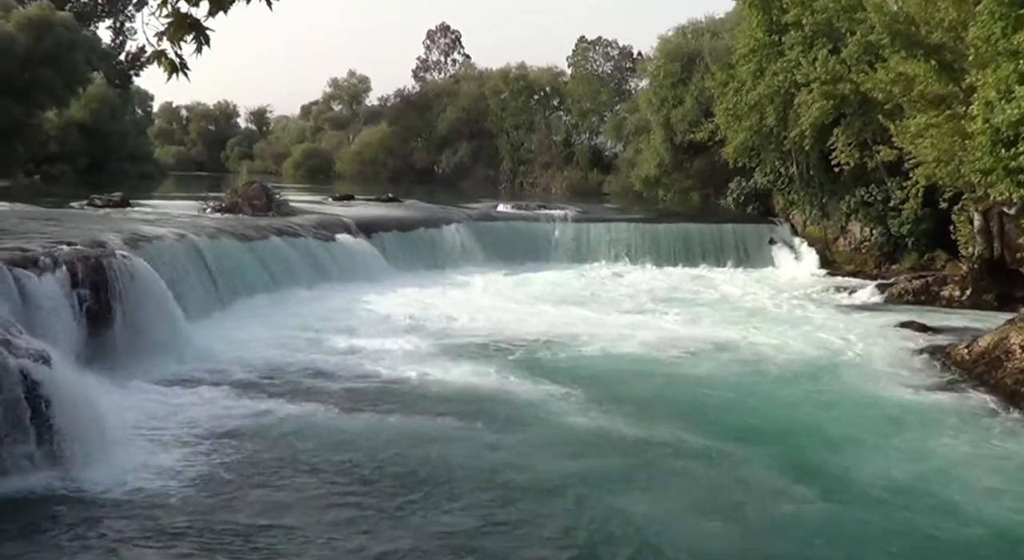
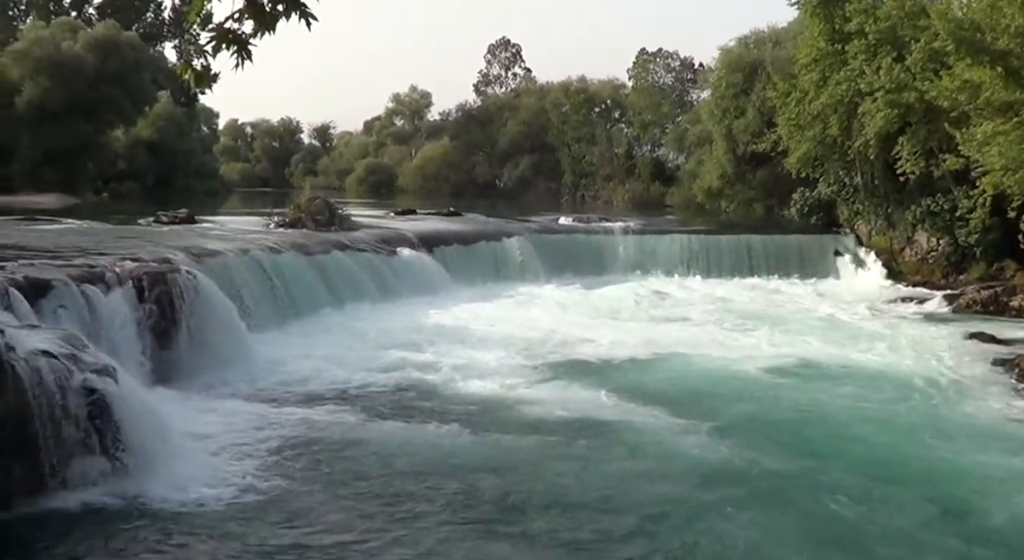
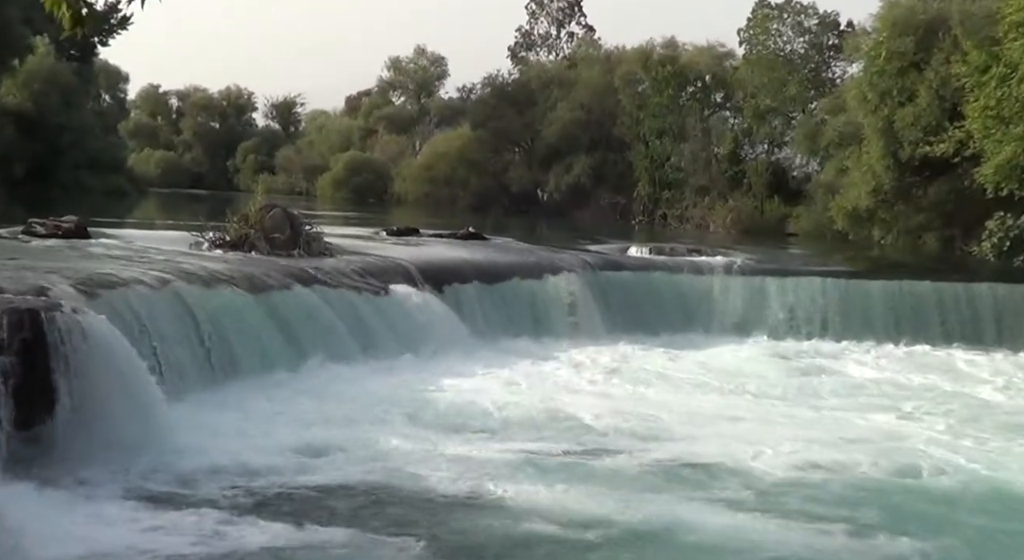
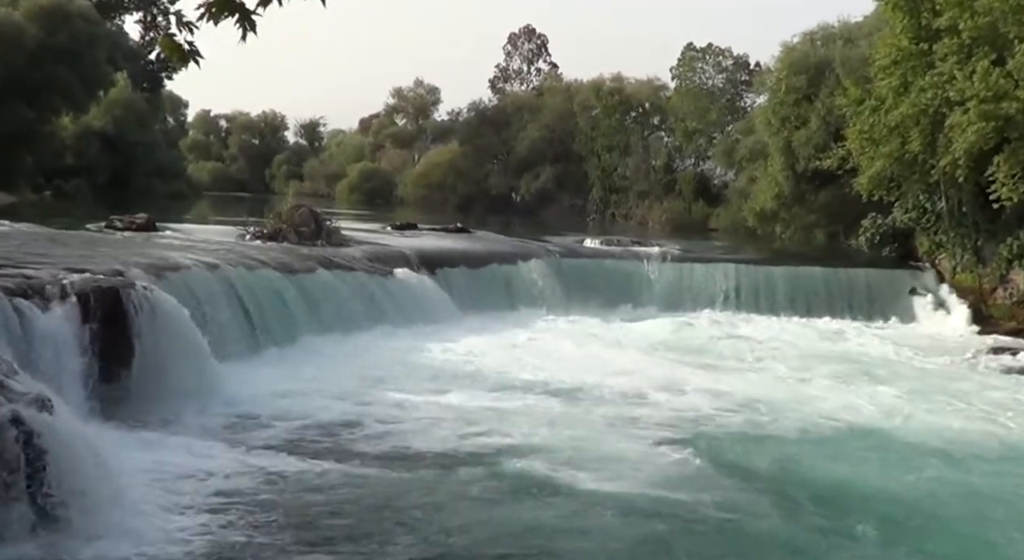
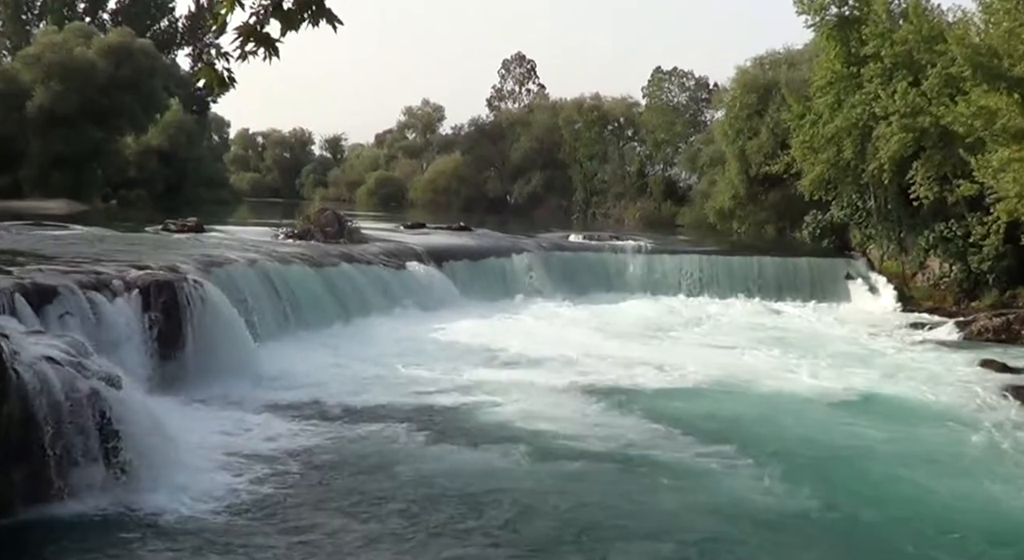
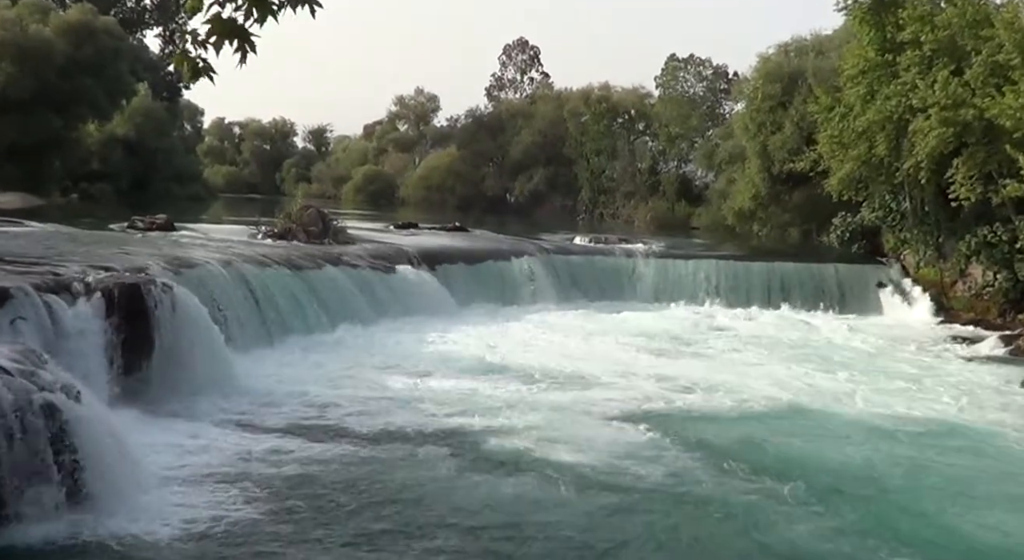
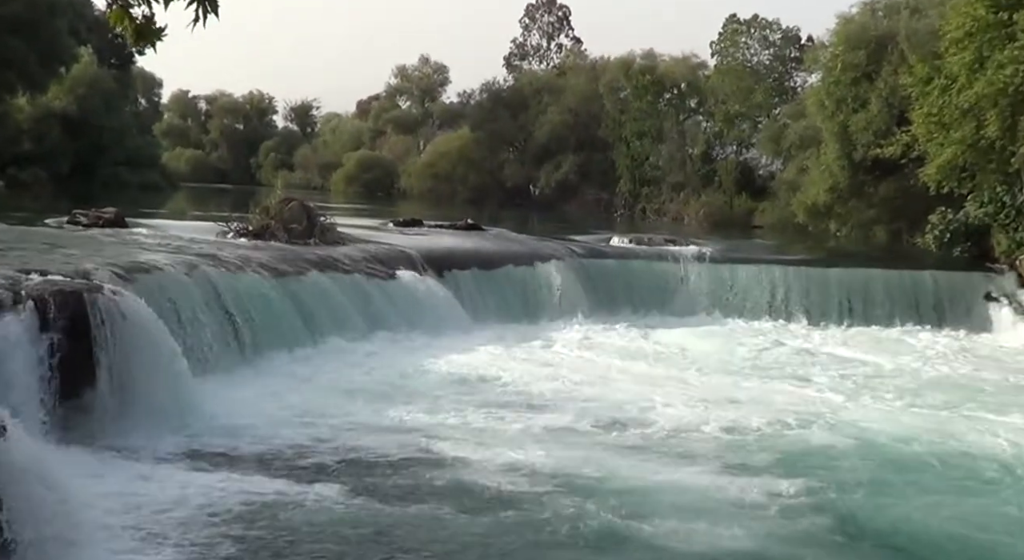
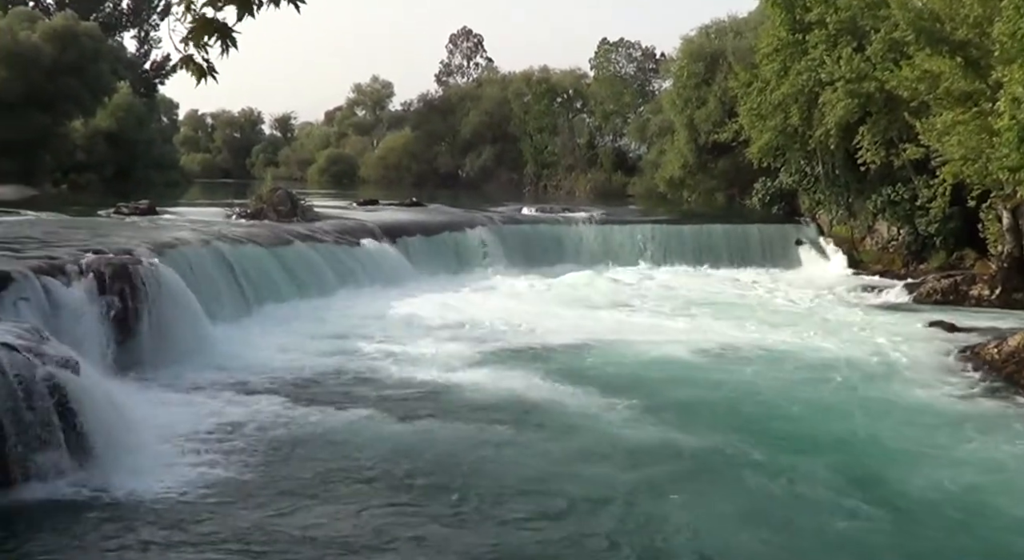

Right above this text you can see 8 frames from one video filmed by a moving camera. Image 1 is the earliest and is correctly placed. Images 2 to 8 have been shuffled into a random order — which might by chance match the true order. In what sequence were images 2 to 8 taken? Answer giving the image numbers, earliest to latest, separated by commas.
8, 2, 5, 6, 4, 7, 3
